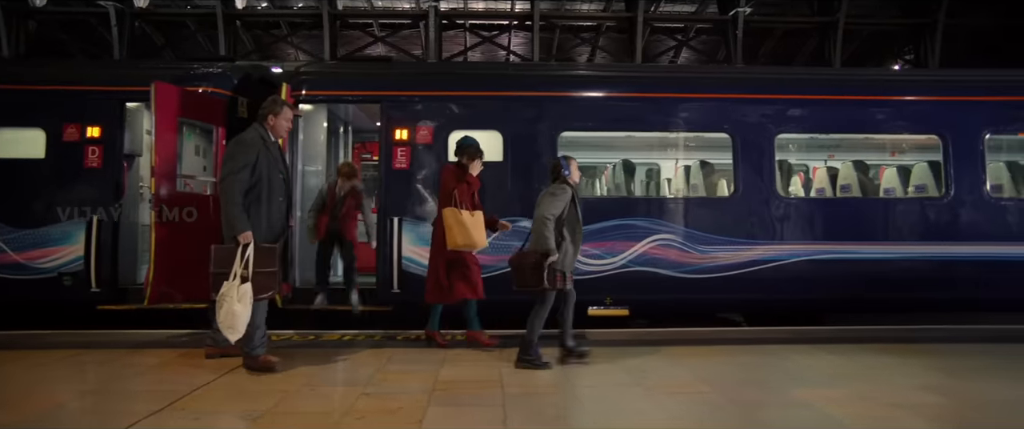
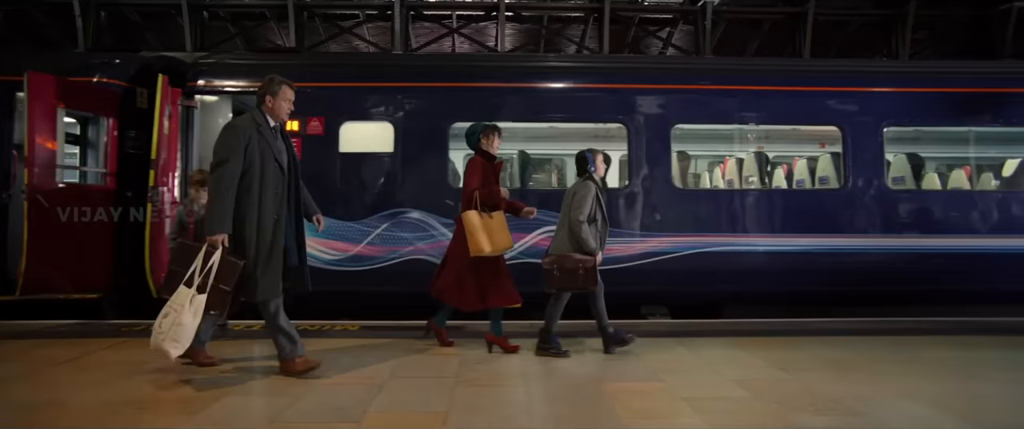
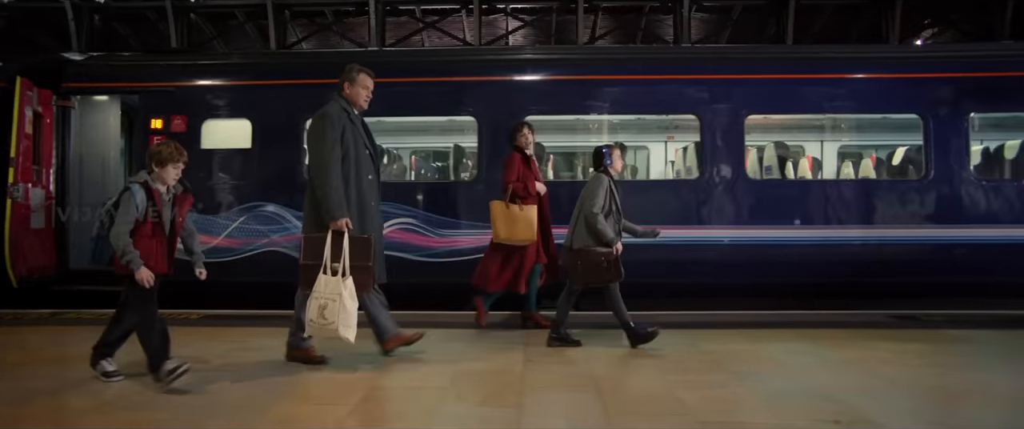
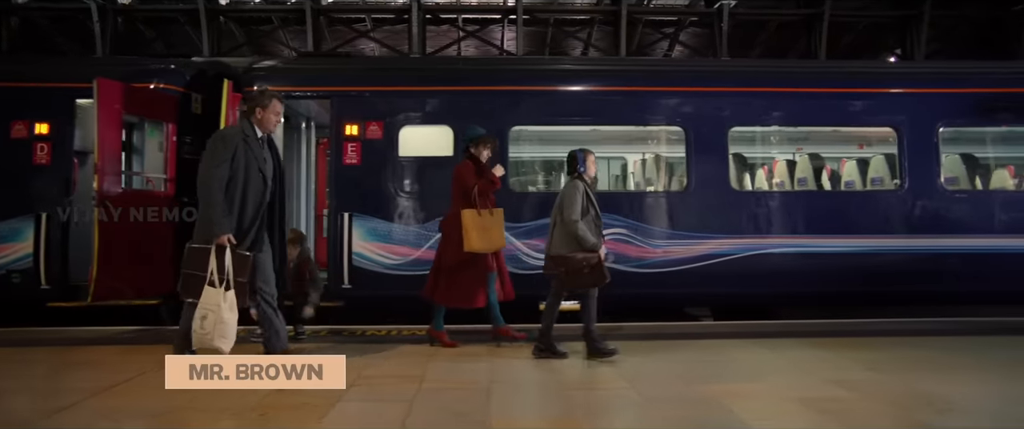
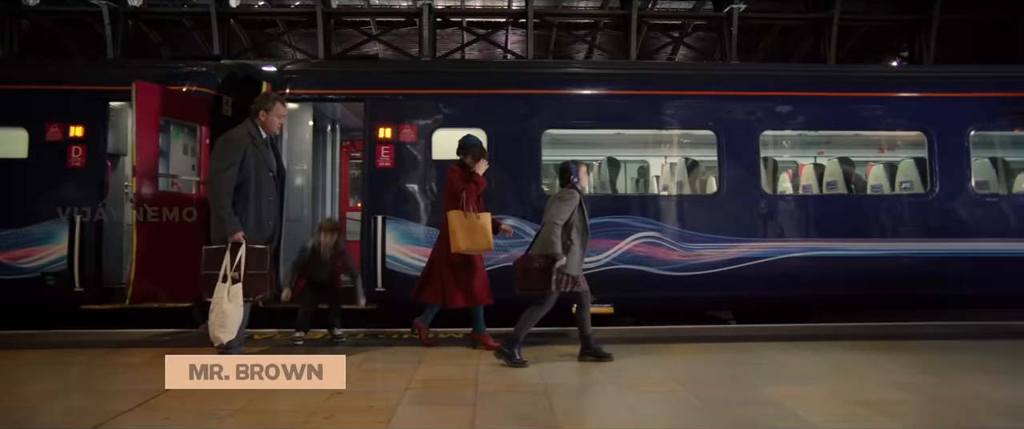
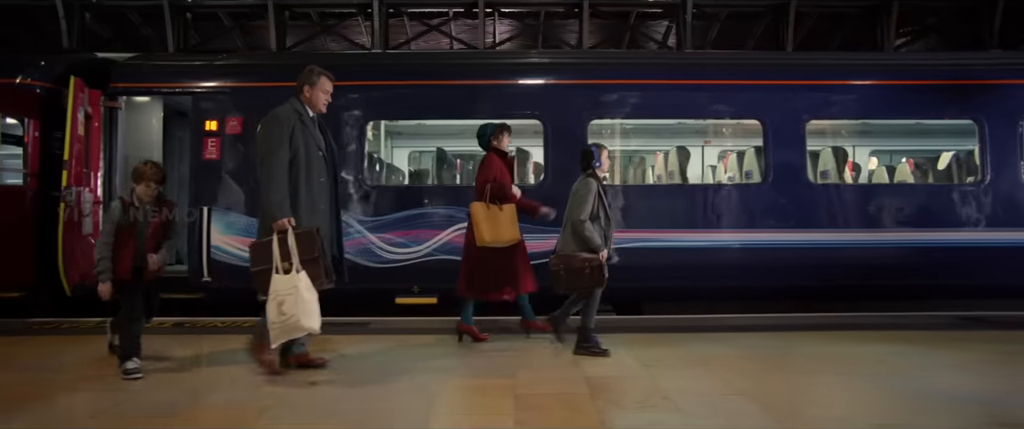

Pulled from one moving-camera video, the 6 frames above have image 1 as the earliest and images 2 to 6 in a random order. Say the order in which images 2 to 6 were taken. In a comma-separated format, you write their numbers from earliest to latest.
5, 4, 2, 6, 3
